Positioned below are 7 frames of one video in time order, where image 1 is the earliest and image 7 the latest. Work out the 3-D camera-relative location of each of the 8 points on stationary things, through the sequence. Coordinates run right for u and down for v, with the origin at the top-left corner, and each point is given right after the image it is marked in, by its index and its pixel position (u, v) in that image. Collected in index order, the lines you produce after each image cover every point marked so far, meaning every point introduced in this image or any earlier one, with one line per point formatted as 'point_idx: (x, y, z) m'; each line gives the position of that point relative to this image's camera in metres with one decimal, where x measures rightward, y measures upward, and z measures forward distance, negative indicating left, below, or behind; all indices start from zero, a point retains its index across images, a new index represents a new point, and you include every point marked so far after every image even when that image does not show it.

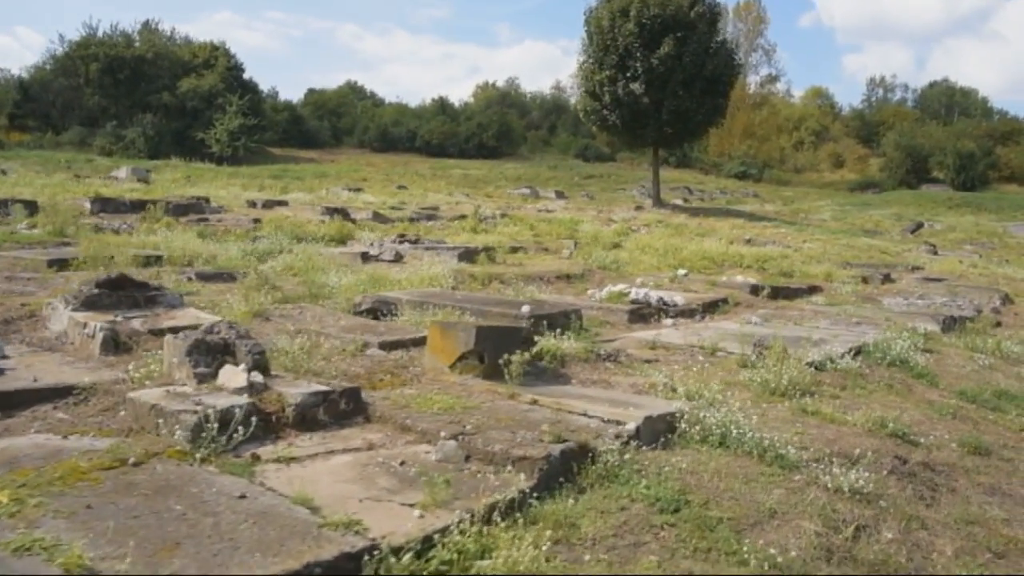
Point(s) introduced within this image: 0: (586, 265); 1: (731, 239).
0: (+1.0, +0.3, +11.7) m
1: (+5.2, +1.1, +19.8) m
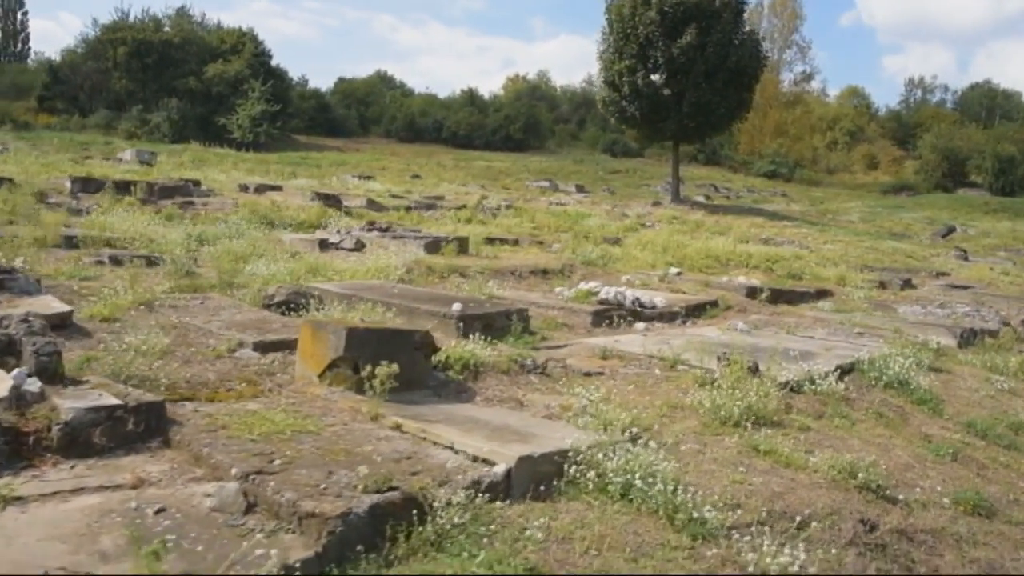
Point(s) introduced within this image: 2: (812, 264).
0: (+0.7, +0.4, +10.6) m
1: (+5.2, +1.1, +18.6) m
2: (+4.9, +0.4, +13.8) m
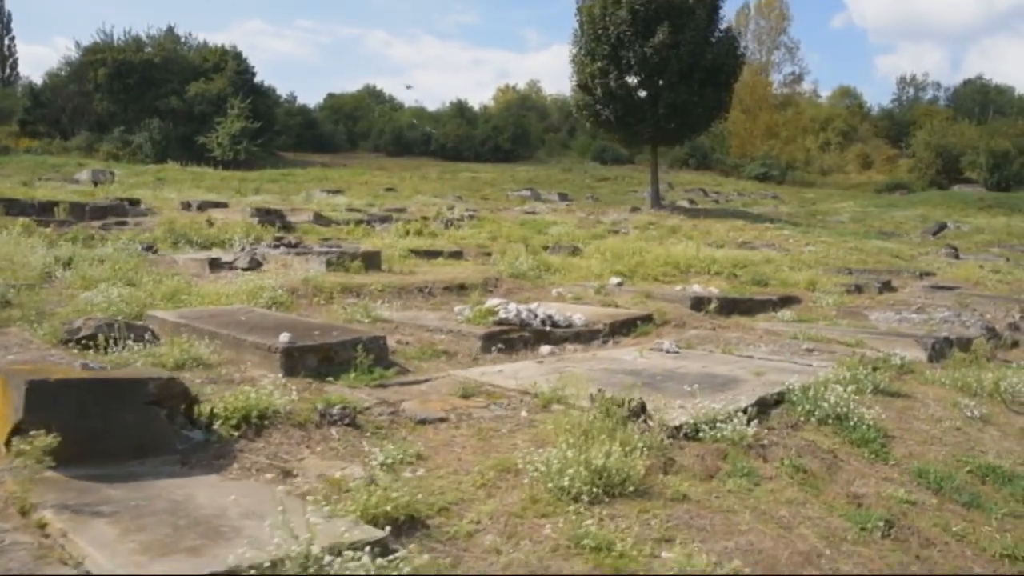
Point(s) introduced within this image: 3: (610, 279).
0: (-0.2, +0.2, +9.5) m
1: (+4.4, +0.9, +17.4) m
2: (+4.1, +0.3, +12.7) m
3: (+1.1, +0.1, +9.6) m
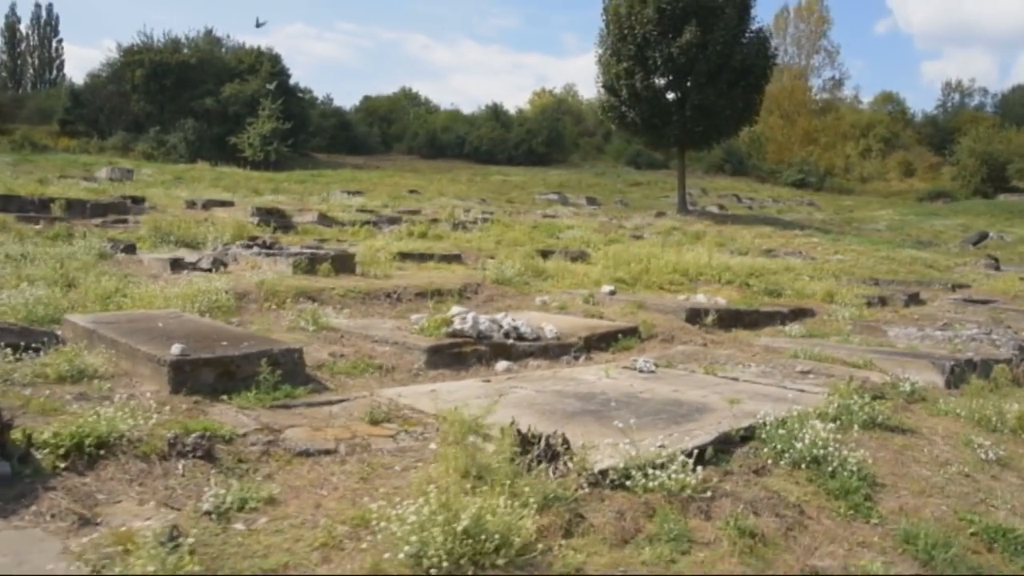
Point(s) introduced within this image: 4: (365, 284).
0: (-0.3, +0.1, +8.8) m
1: (+4.6, +0.7, +16.6) m
2: (+4.1, +0.1, +11.8) m
3: (+1.0, 0.0, +8.9) m
4: (-1.3, 0.0, +7.7) m
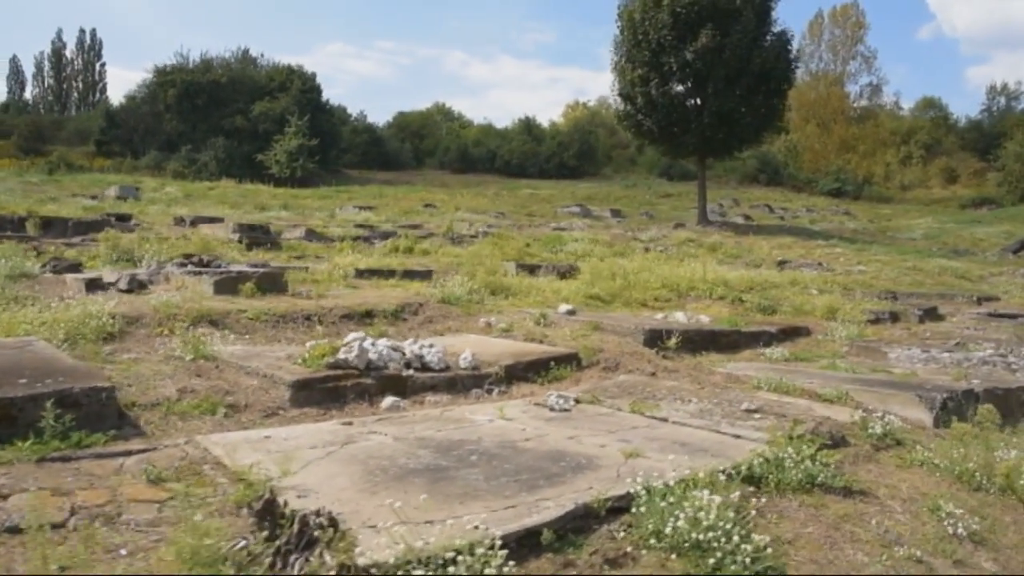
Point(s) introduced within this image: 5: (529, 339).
0: (-0.7, 0.0, +8.0) m
1: (+4.5, +0.5, +15.5) m
2: (+3.8, 0.0, +10.8) m
3: (+0.5, -0.1, +8.0) m
4: (-1.8, -0.1, +6.9) m
5: (+0.1, -0.4, +6.3) m
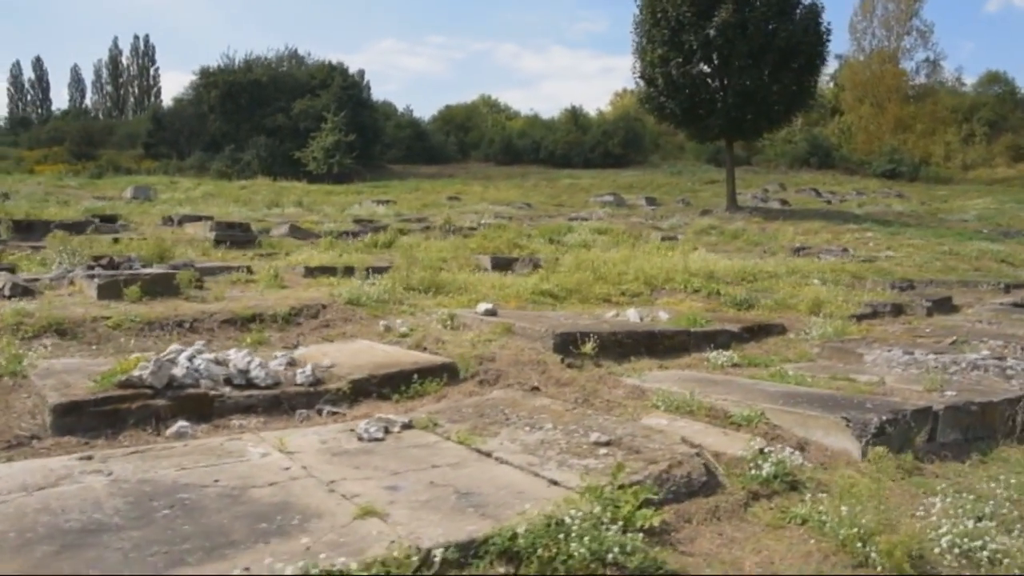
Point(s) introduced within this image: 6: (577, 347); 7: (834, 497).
0: (-1.3, 0.0, +7.2) m
1: (+4.4, +0.7, +14.3) m
2: (+3.3, +0.1, +9.6) m
3: (-0.1, -0.1, +7.1) m
4: (-2.5, -0.2, +6.1) m
5: (-0.6, -0.4, +5.4) m
6: (+0.4, -0.4, +5.5) m
7: (+1.2, -0.7, +3.0) m
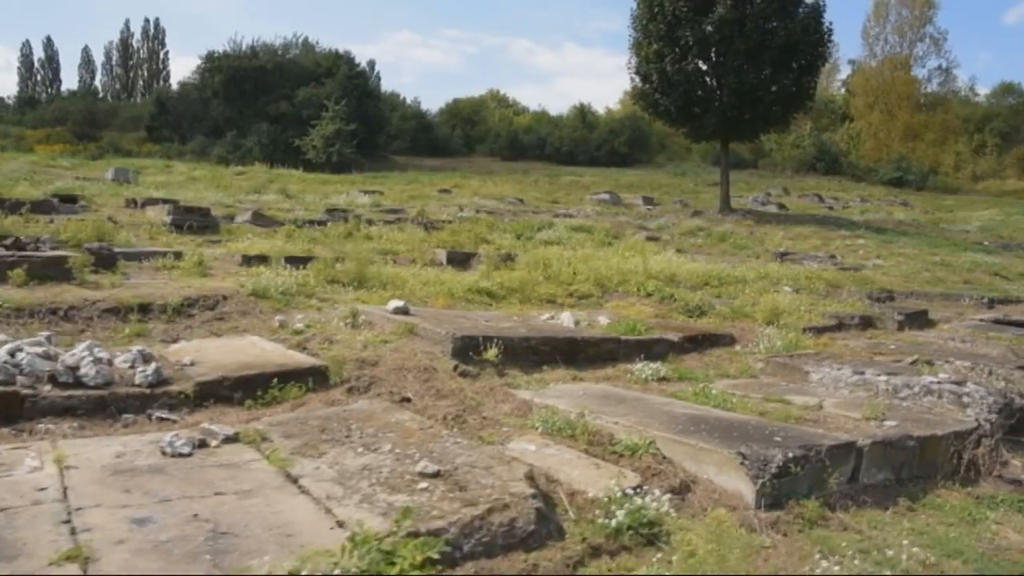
0: (-1.9, +0.1, +6.6) m
1: (+3.9, +0.6, +13.6) m
2: (+2.8, 0.0, +9.0) m
3: (-0.6, -0.1, +6.5) m
4: (-3.1, 0.0, +5.6) m
5: (-1.2, -0.3, +4.9) m
6: (-0.2, -0.4, +4.9) m
7: (+0.5, -0.8, +2.4) m
